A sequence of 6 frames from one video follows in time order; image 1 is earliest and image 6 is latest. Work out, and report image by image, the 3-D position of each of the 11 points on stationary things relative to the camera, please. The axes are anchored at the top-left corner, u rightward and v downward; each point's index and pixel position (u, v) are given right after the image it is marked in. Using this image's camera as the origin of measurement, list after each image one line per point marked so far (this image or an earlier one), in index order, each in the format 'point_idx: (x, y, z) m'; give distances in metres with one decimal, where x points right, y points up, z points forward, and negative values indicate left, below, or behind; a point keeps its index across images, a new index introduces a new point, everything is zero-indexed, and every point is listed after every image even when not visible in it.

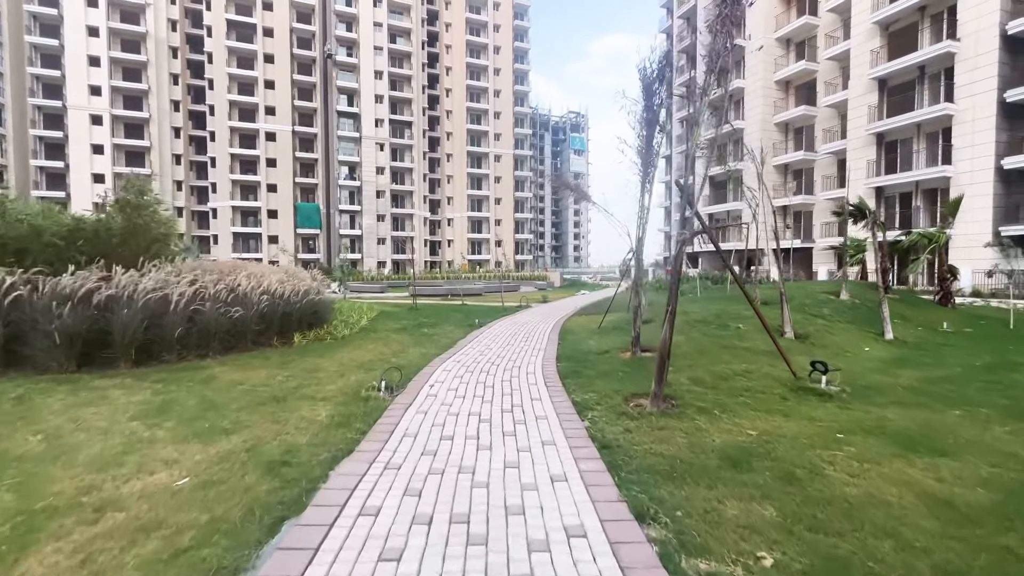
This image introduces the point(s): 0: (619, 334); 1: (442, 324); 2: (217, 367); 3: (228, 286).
0: (+2.1, -0.9, +9.1) m
1: (-1.7, -0.9, +11.3) m
2: (-3.6, -1.0, +5.7) m
3: (-4.2, 0.0, +6.9) m
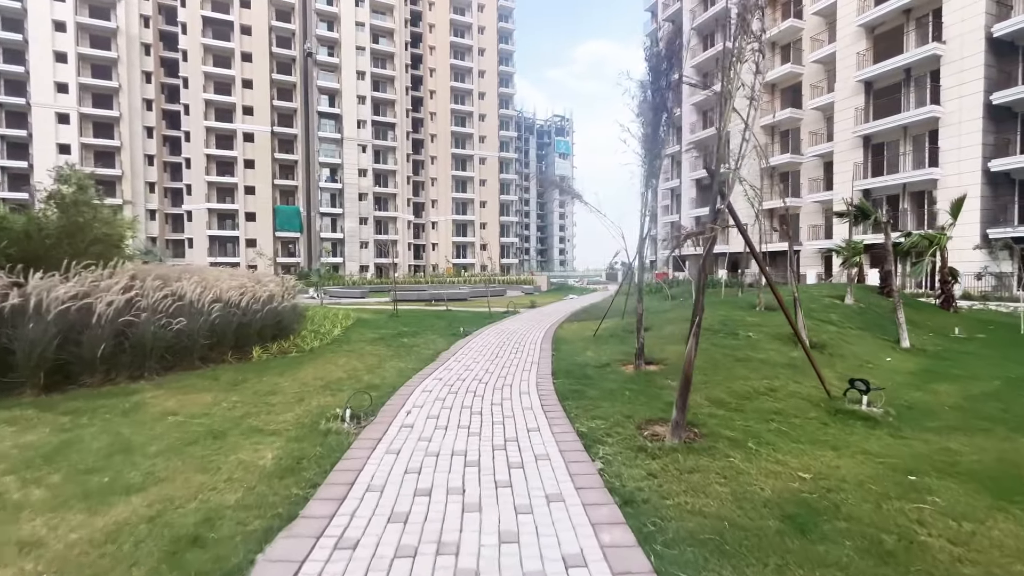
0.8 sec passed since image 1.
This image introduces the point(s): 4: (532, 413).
0: (+1.9, -1.0, +8.3) m
1: (-1.9, -1.0, +10.4) m
2: (-3.7, -1.1, +4.8) m
3: (-4.3, -0.1, +5.9) m
4: (+0.2, -1.2, +4.6) m
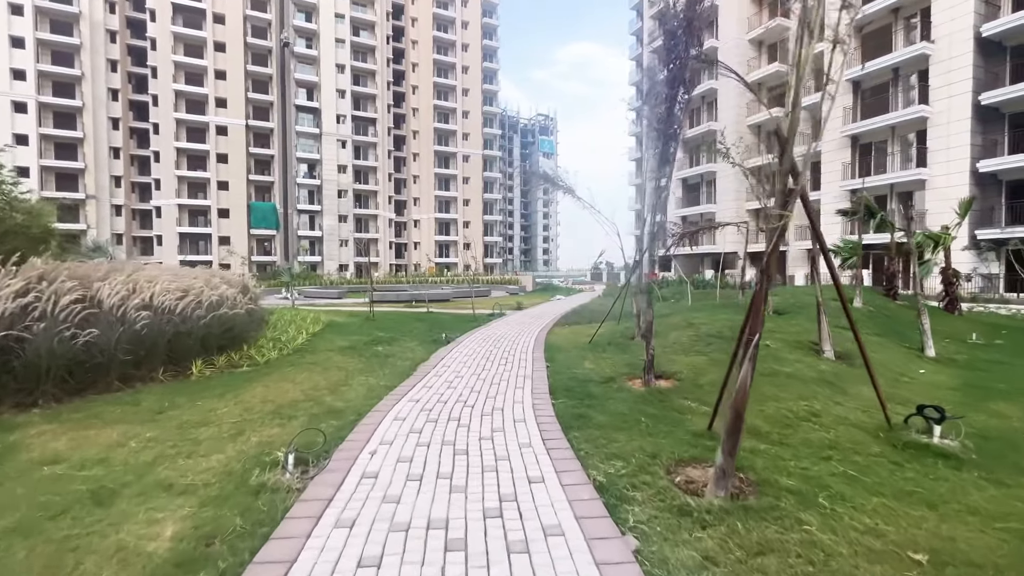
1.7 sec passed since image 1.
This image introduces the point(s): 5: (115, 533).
0: (+1.7, -1.0, +7.4) m
1: (-2.2, -1.0, +9.4) m
2: (-3.8, -1.1, +3.7) m
3: (-4.4, -0.1, +4.8) m
4: (+0.2, -1.3, +3.7) m
5: (-2.0, -1.2, +2.4) m
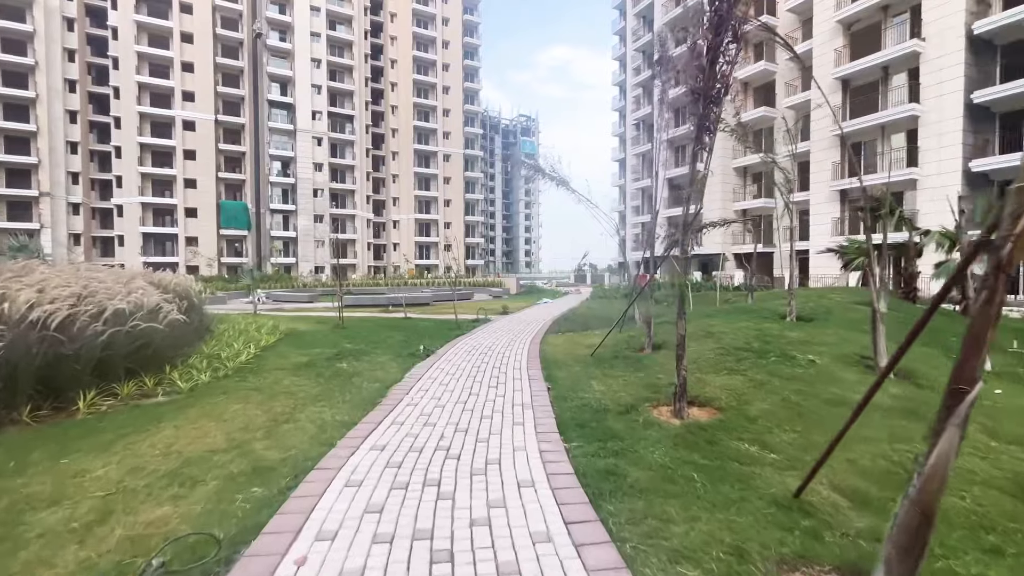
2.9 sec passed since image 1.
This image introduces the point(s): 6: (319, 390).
0: (+1.6, -1.1, +6.2) m
1: (-2.4, -1.1, +8.1) m
2: (-3.7, -1.2, +2.3) m
3: (-4.4, -0.2, +3.4) m
4: (+0.2, -1.3, +2.4) m
5: (-1.9, -1.3, +1.1) m
6: (-2.3, -1.2, +5.5) m
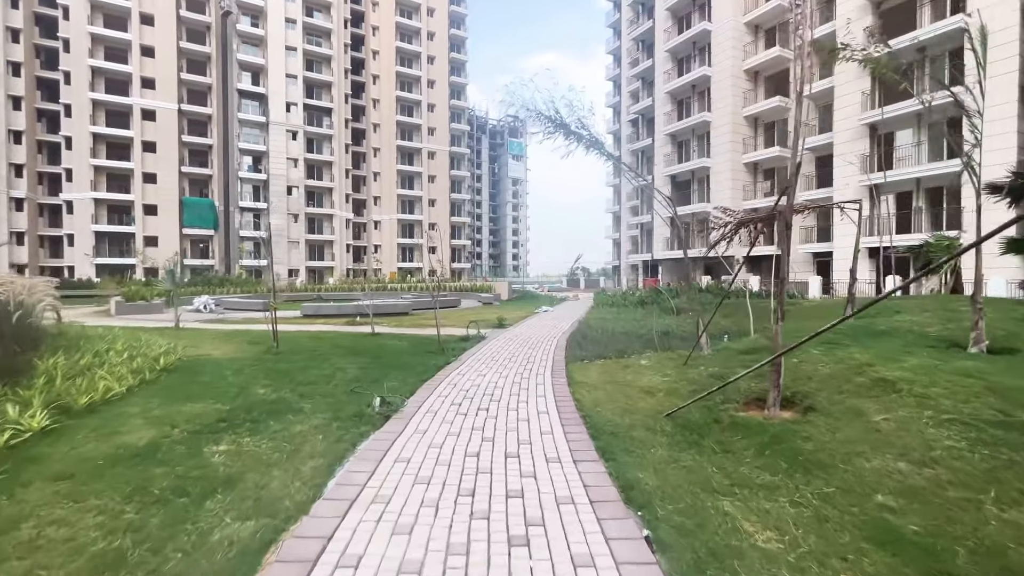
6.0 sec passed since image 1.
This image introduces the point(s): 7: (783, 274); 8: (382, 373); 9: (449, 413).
0: (+1.8, -1.2, +3.1) m
1: (-2.2, -1.2, +4.8) m
2: (-3.3, -1.2, -1.0) m
3: (-4.1, -0.2, 0.0) m
4: (+0.6, -1.4, -0.8) m
5: (-1.5, -1.3, -2.2) m
6: (-2.0, -1.3, +2.2) m
7: (+2.4, +0.1, +4.2) m
8: (-1.9, -1.2, +6.7) m
9: (-0.7, -1.3, +4.9) m
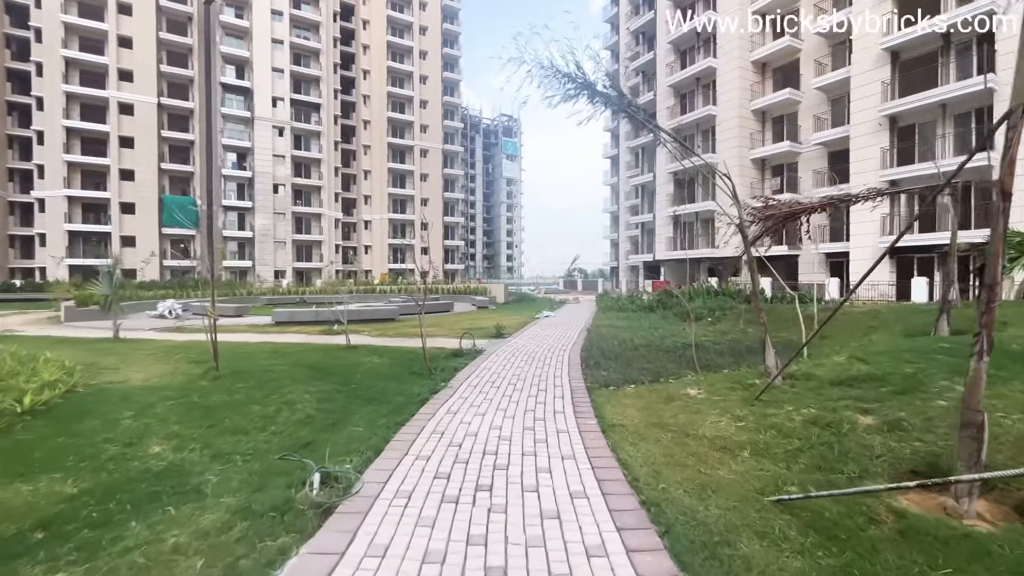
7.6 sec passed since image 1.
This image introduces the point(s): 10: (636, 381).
0: (+1.9, -1.3, +1.4) m
1: (-2.1, -1.3, +3.0) m
2: (-3.2, -1.3, -2.8) m
3: (-3.9, -0.3, -1.7) m
4: (+0.7, -1.4, -2.5) m
5: (-1.3, -1.4, -3.9) m
6: (-1.9, -1.3, +0.5) m
7: (+2.6, +0.1, +2.5) m
8: (-1.8, -1.3, +5.0) m
9: (-0.5, -1.3, +3.2) m
10: (+1.6, -1.2, +6.1) m
